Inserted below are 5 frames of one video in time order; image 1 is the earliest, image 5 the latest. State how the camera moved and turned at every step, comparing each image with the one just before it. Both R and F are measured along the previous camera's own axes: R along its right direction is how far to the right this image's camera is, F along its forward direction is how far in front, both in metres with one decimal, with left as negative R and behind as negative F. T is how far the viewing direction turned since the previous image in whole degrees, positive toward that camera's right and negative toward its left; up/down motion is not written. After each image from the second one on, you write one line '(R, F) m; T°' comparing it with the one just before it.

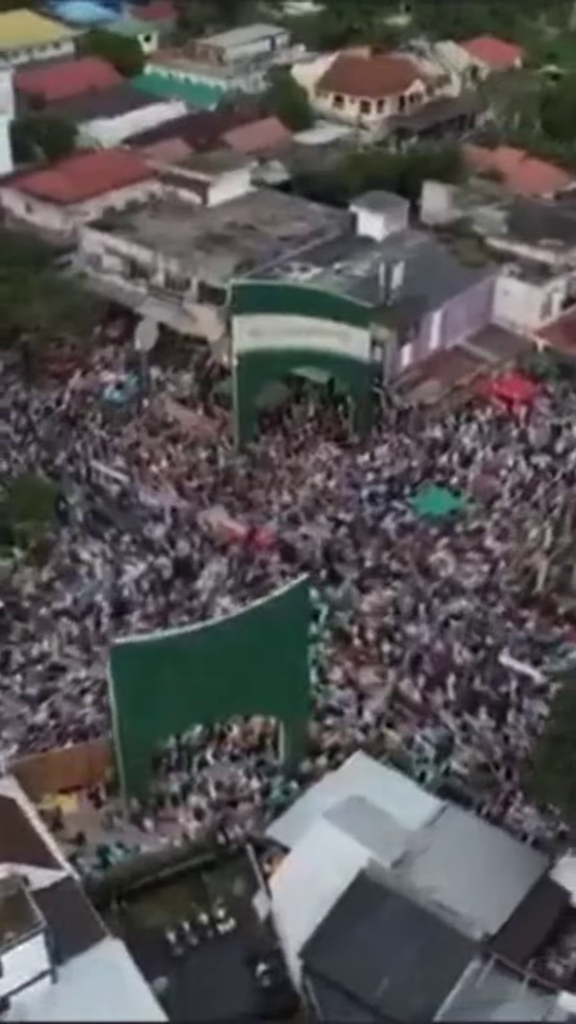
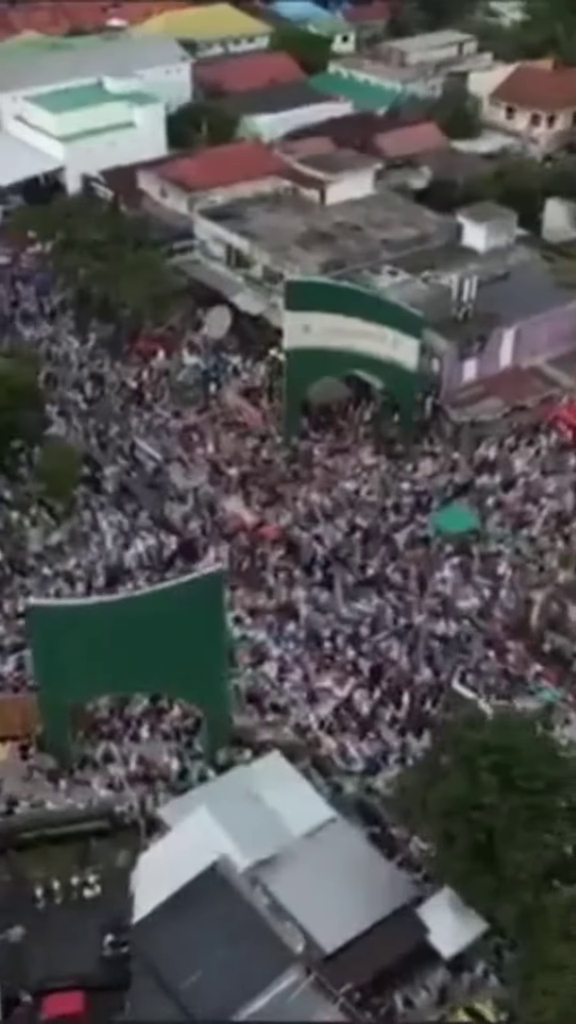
(+4.6, +0.4) m; -11°
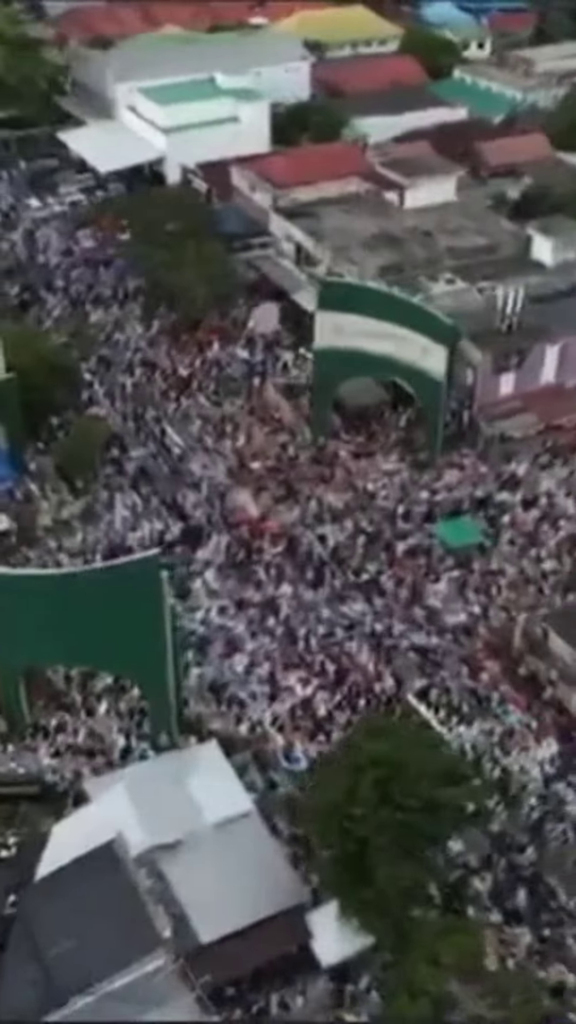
(+3.3, +0.2) m; -8°
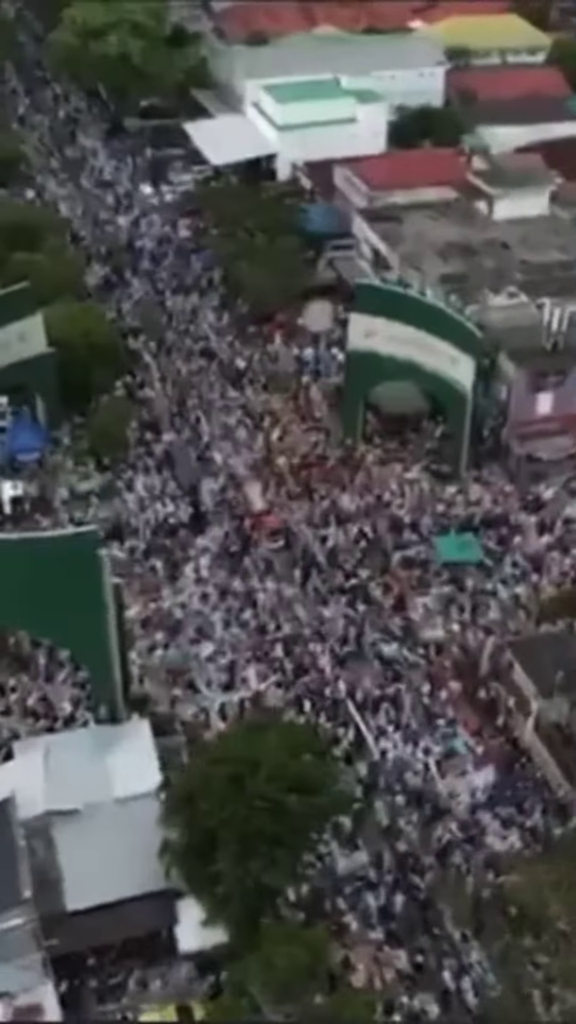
(+3.8, +0.3) m; -9°
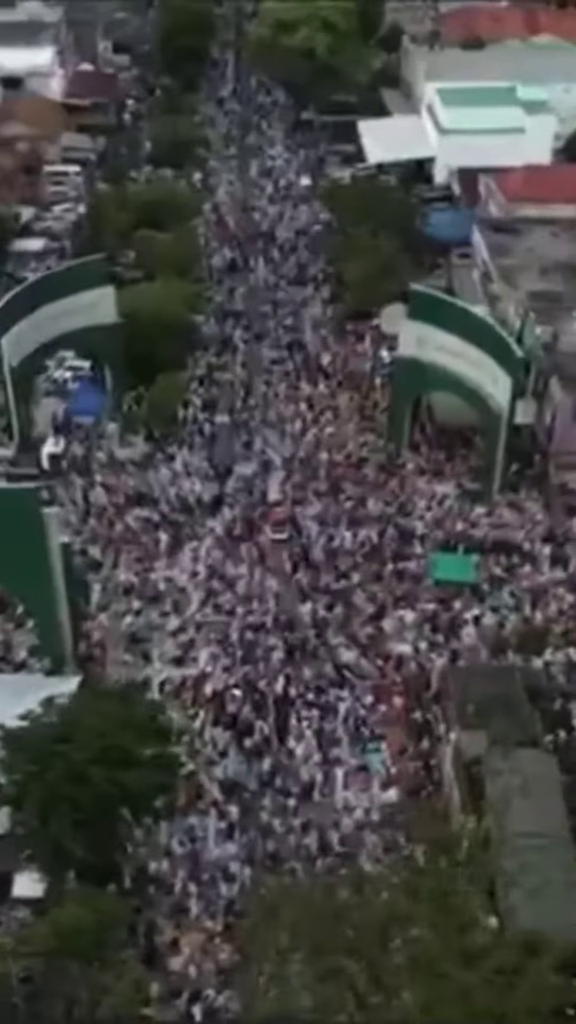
(+5.1, +0.5) m; -12°
